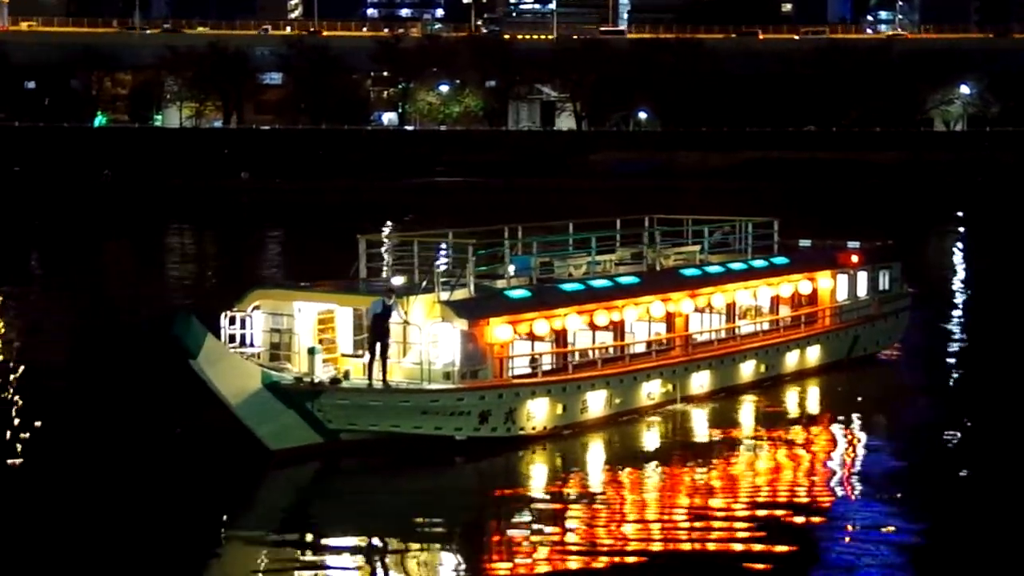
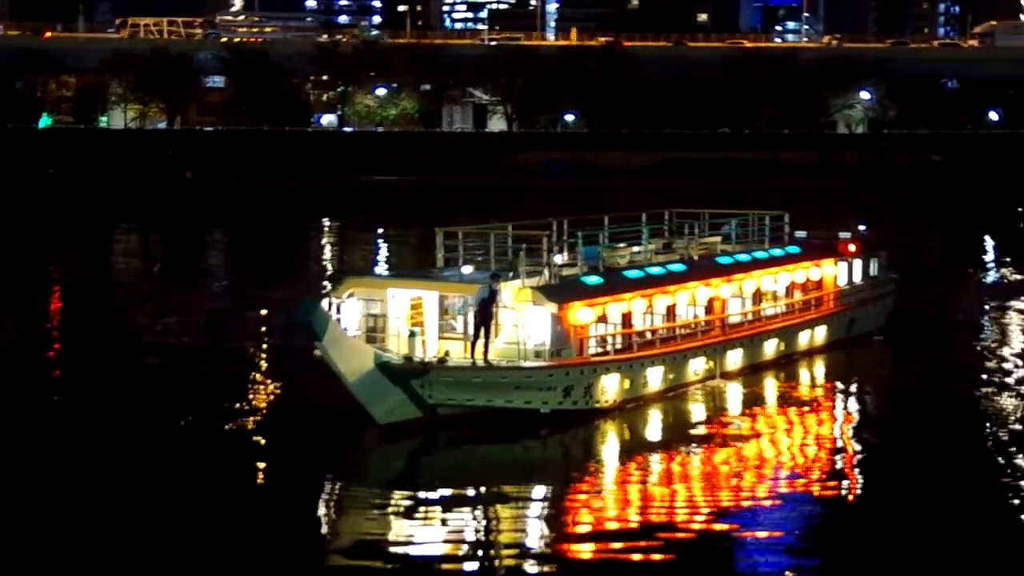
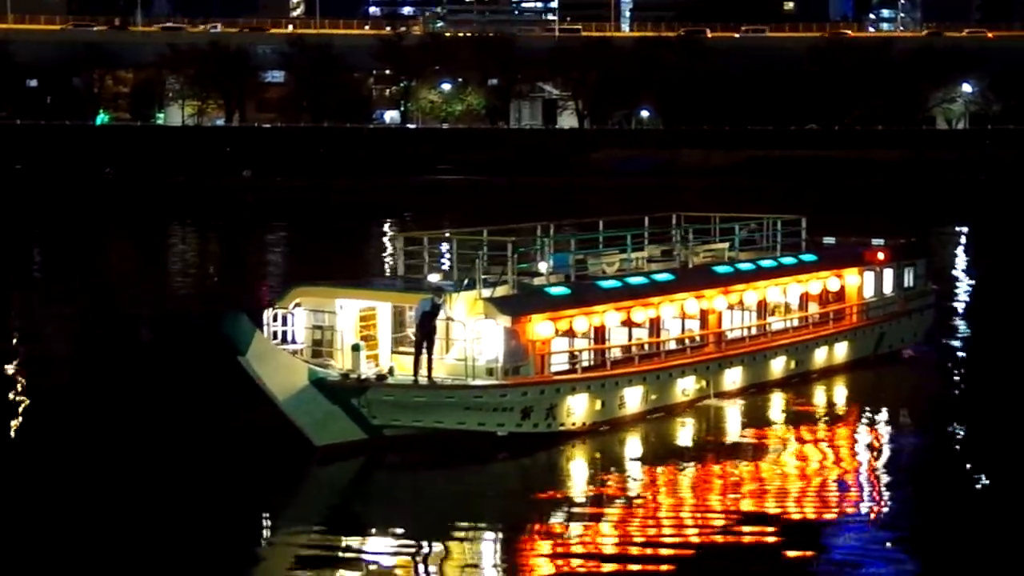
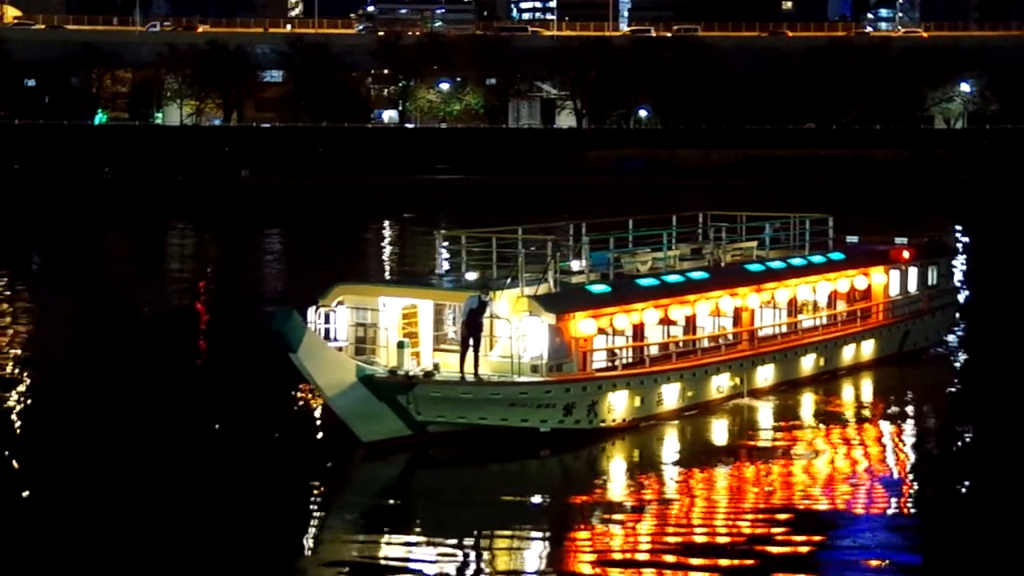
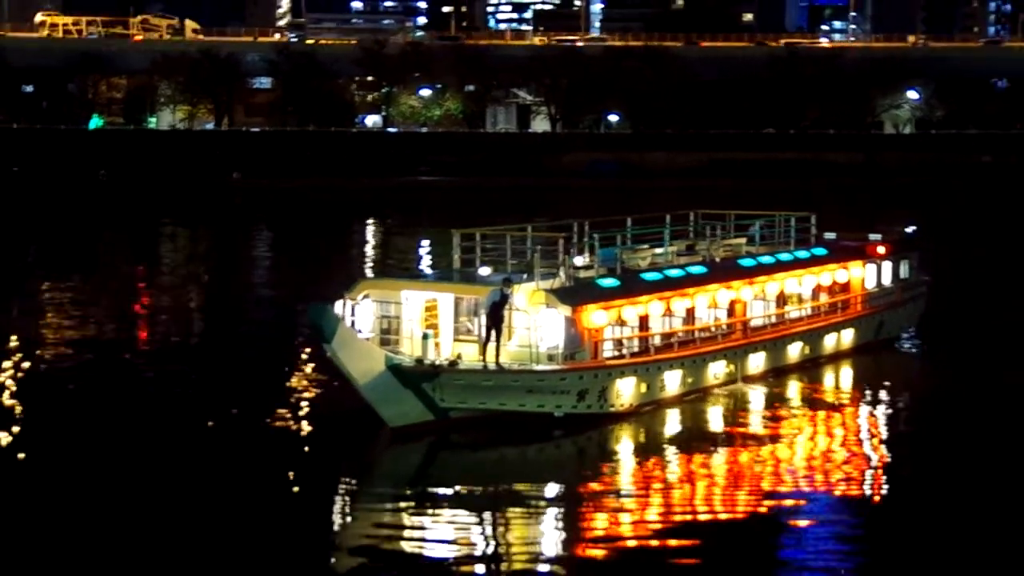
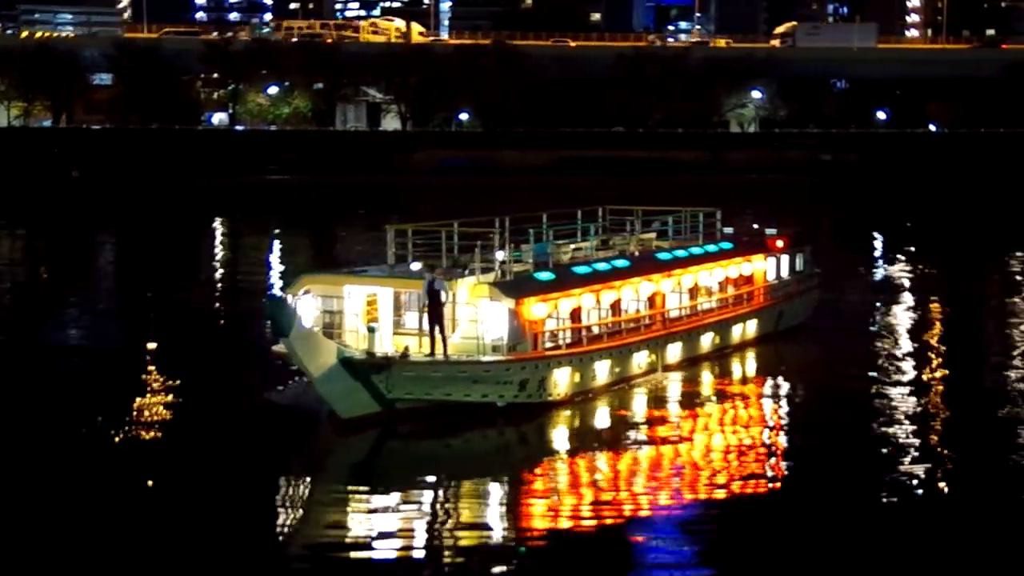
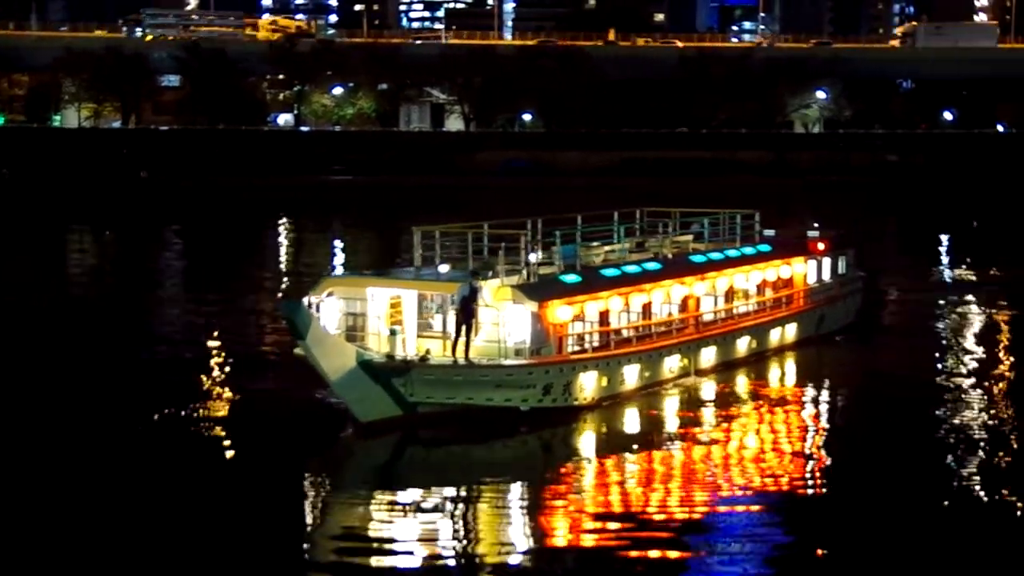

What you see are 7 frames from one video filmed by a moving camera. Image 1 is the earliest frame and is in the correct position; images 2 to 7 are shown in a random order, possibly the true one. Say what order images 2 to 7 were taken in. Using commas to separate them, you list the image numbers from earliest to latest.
3, 4, 5, 2, 7, 6
